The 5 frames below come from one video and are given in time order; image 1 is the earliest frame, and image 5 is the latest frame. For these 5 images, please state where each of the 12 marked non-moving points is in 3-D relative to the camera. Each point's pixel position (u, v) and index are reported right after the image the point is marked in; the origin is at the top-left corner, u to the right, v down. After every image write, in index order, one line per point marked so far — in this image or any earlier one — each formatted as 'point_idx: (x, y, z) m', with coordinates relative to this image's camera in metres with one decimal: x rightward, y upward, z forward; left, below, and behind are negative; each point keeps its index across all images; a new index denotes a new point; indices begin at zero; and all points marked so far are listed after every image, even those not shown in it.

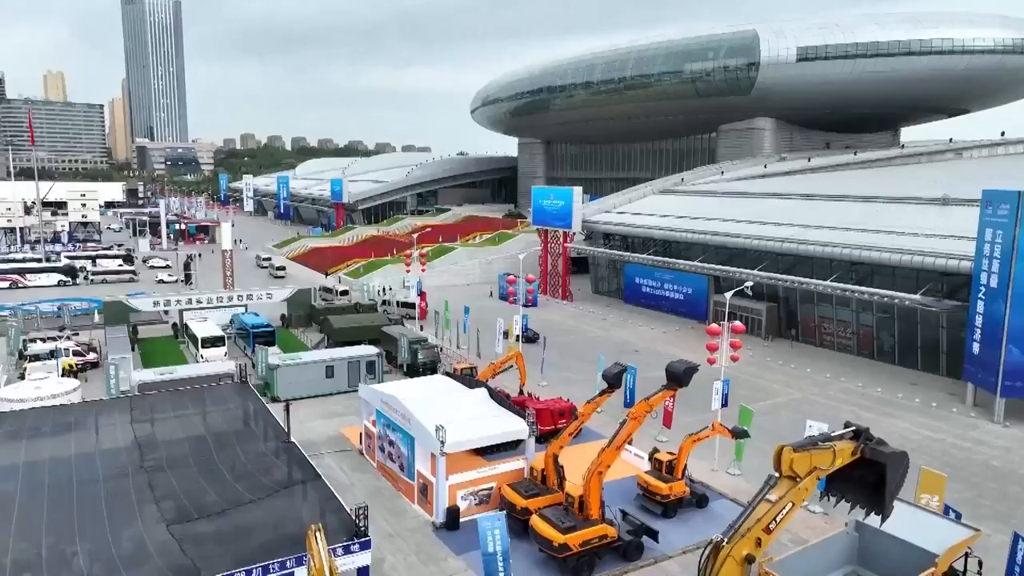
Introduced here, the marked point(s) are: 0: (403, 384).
0: (-2.9, -2.5, +19.1) m
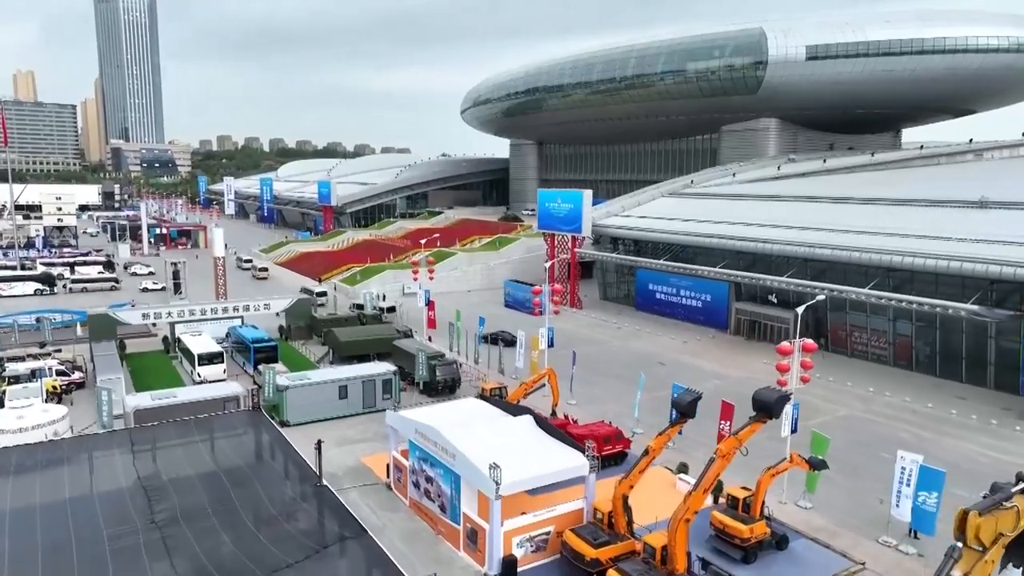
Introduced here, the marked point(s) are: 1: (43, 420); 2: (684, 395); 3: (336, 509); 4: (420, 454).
0: (-1.9, -2.9, +17.2) m
1: (-11.5, -3.3, +17.9) m
2: (+3.2, -2.0, +13.7) m
3: (-3.2, -3.9, +13.1) m
4: (-2.0, -3.5, +15.4) m
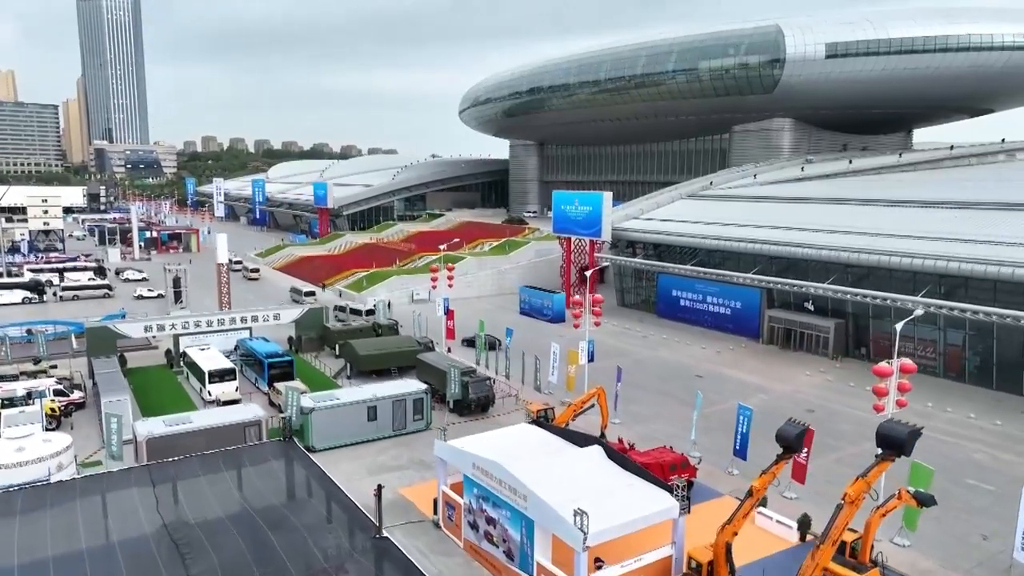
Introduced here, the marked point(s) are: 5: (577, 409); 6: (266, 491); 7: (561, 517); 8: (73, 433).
0: (-0.6, -3.2, +15.5) m
1: (-10.3, -3.6, +16.0) m
2: (+4.6, -2.3, +12.0) m
3: (-1.8, -4.3, +11.3) m
4: (-0.6, -3.8, +13.7) m
5: (+1.6, -3.1, +18.5) m
6: (-4.6, -3.9, +13.7) m
7: (+0.8, -3.6, +11.5) m
8: (-12.0, -3.9, +19.9) m
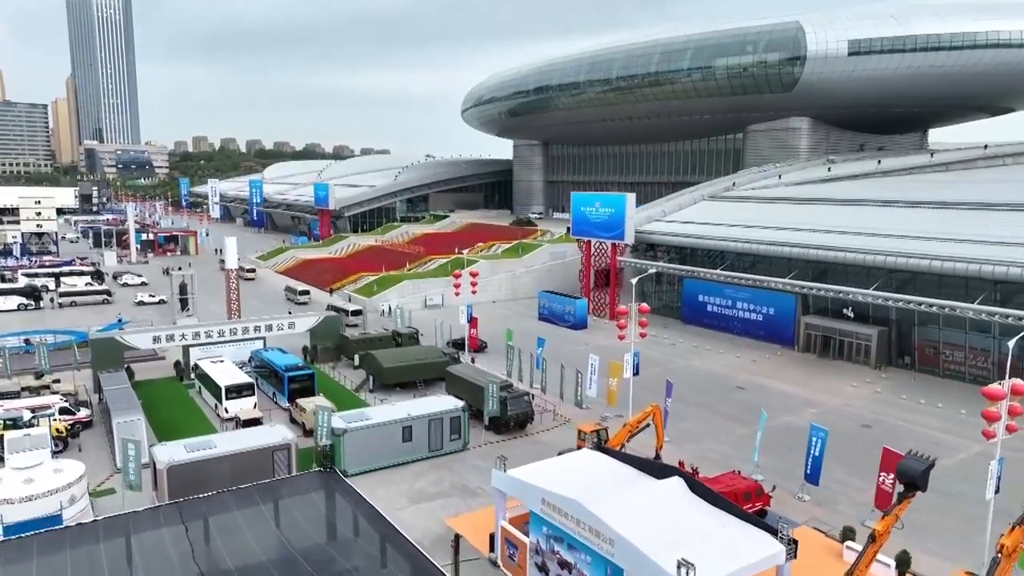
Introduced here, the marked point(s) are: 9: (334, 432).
0: (+0.6, -3.4, +14.0) m
1: (-9.0, -3.9, +14.4) m
2: (+5.9, -2.5, +10.6) m
3: (-0.5, -4.5, +9.8) m
4: (+0.6, -4.1, +12.2) m
5: (+2.8, -3.3, +17.1) m
6: (-3.4, -4.1, +12.2) m
7: (+2.0, -3.9, +10.1) m
8: (-10.8, -4.2, +18.3) m
9: (-4.3, -3.5, +17.6) m
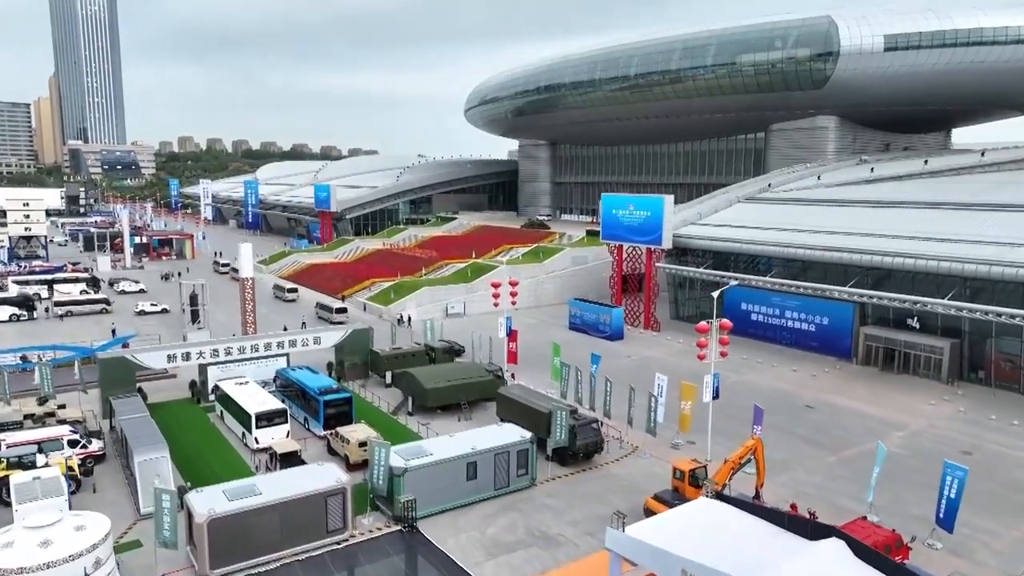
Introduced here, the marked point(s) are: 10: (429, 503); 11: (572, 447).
0: (+2.5, -3.8, +11.8) m
1: (-7.2, -4.3, +12.1) m
2: (+7.8, -2.9, +8.6) m
3: (+1.4, -4.9, +7.6) m
4: (+2.5, -4.4, +10.1) m
5: (+4.6, -3.7, +15.0) m
6: (-1.5, -4.5, +10.0) m
7: (+4.0, -4.2, +7.9) m
8: (-9.0, -4.6, +15.9) m
9: (-2.5, -3.9, +15.3) m
10: (-1.8, -4.6, +15.7) m
11: (+1.5, -3.9, +18.1) m
